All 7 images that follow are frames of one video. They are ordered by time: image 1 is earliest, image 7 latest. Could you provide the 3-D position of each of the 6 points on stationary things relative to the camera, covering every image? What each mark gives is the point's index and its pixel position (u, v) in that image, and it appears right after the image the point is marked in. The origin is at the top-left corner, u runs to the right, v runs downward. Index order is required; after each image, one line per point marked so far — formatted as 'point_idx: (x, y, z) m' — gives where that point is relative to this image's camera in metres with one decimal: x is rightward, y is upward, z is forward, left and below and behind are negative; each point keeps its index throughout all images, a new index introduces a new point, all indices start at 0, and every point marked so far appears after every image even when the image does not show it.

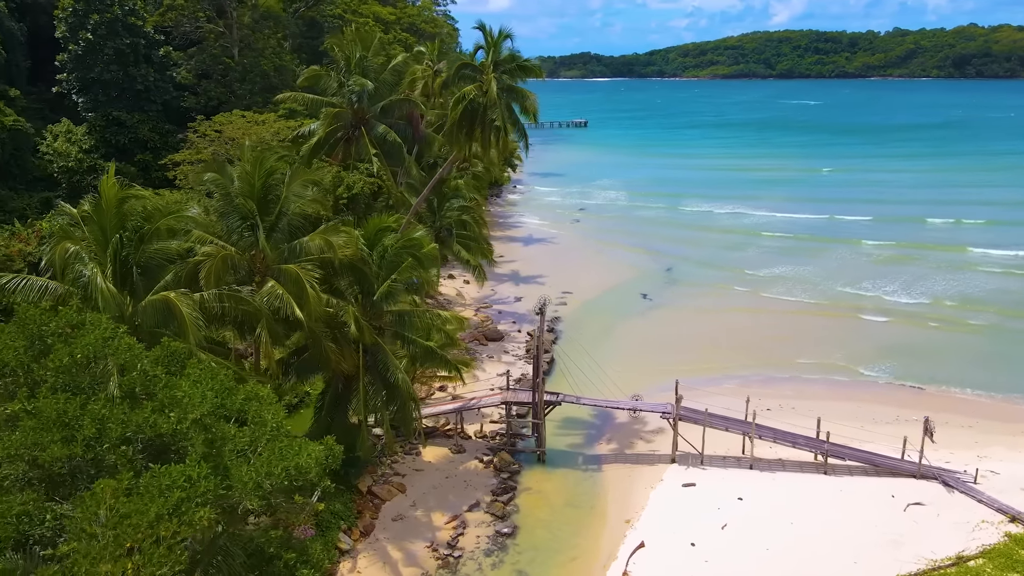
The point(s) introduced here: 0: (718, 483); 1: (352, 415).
0: (+4.6, -4.4, +16.6) m
1: (-3.5, -2.8, +15.8) m
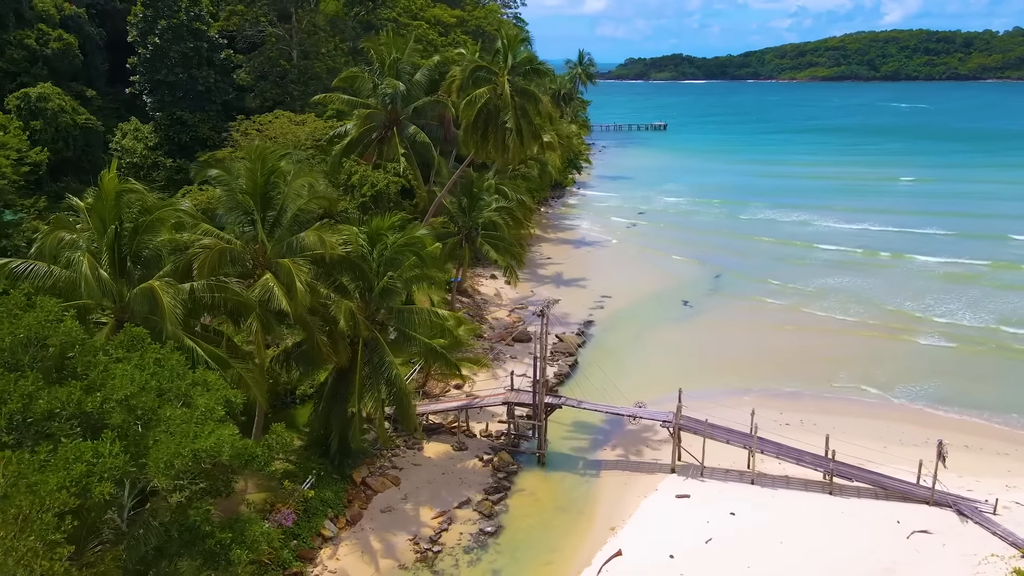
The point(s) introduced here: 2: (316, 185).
0: (+4.4, -4.6, +16.1) m
1: (-3.6, -2.7, +16.3) m
2: (-4.4, +2.3, +16.3) m
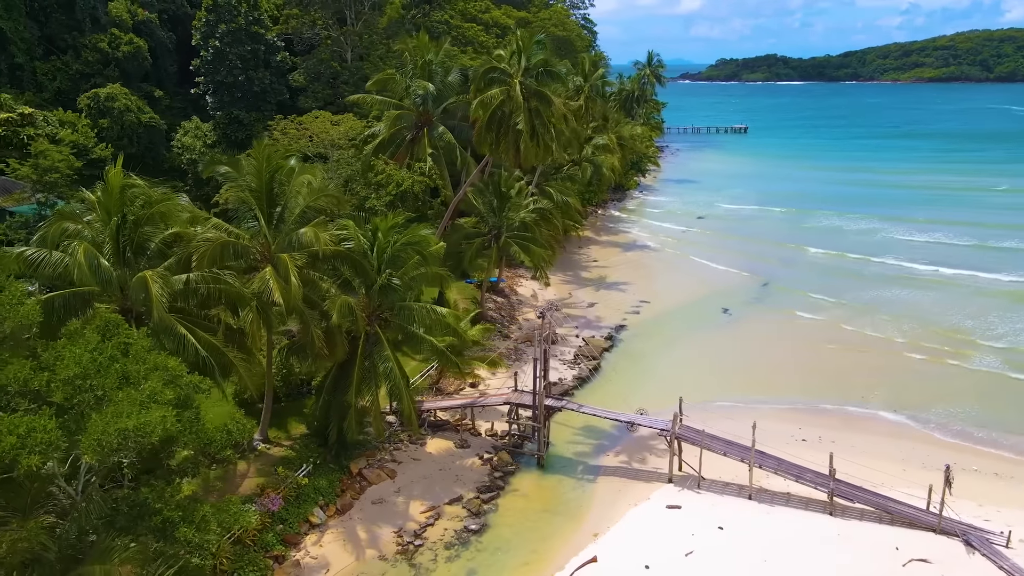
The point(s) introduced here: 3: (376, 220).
0: (+4.2, -4.8, +15.7) m
1: (-3.8, -2.6, +16.7) m
2: (-4.4, +2.4, +16.9) m
3: (-3.3, +1.7, +17.4) m
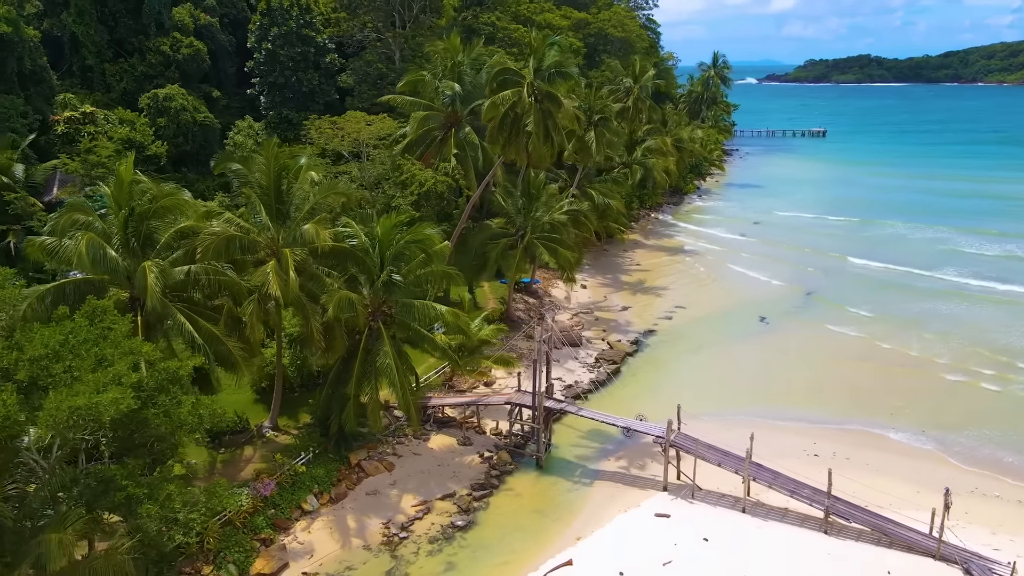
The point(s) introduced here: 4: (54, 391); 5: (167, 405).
0: (+3.8, -4.9, +15.4) m
1: (-3.9, -2.5, +17.2) m
2: (-4.3, +2.5, +17.4) m
3: (-3.2, +1.7, +17.8) m
4: (-5.9, -1.4, +9.4) m
5: (-5.5, -1.8, +11.7) m
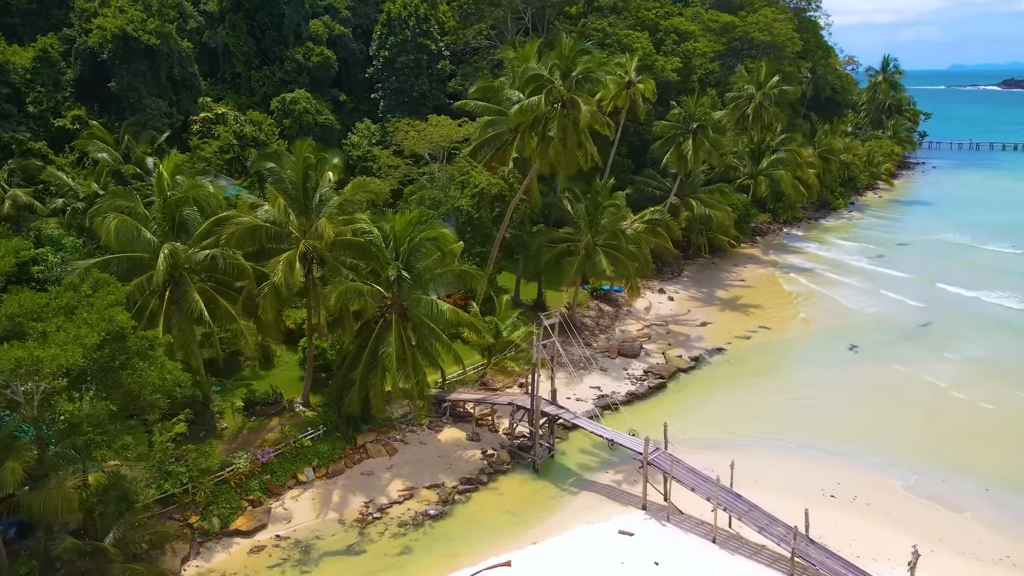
0: (+3.0, -5.2, +14.9) m
1: (-3.9, -2.3, +18.4) m
2: (-4.0, +2.8, +18.7) m
3: (-2.8, +1.9, +18.9) m
4: (-7.7, -0.9, +11.4) m
5: (-6.7, -1.4, +13.4) m
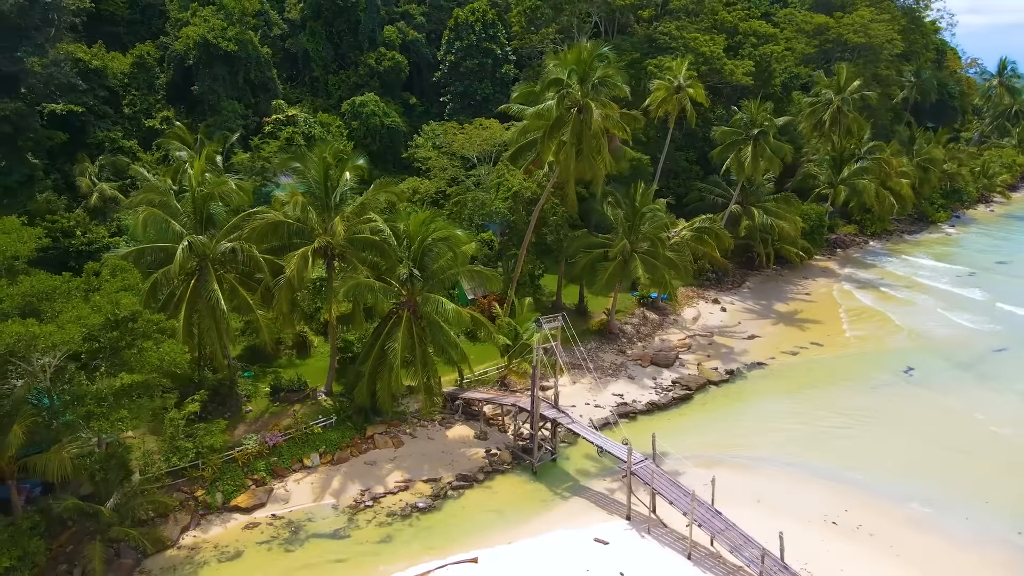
0: (+2.4, -5.3, +14.7) m
1: (-3.8, -2.2, +19.2) m
2: (-3.6, +2.8, +19.5) m
3: (-2.5, +1.9, +19.5) m
4: (-8.5, -0.6, +12.7) m
5: (-7.2, -1.2, +14.6) m
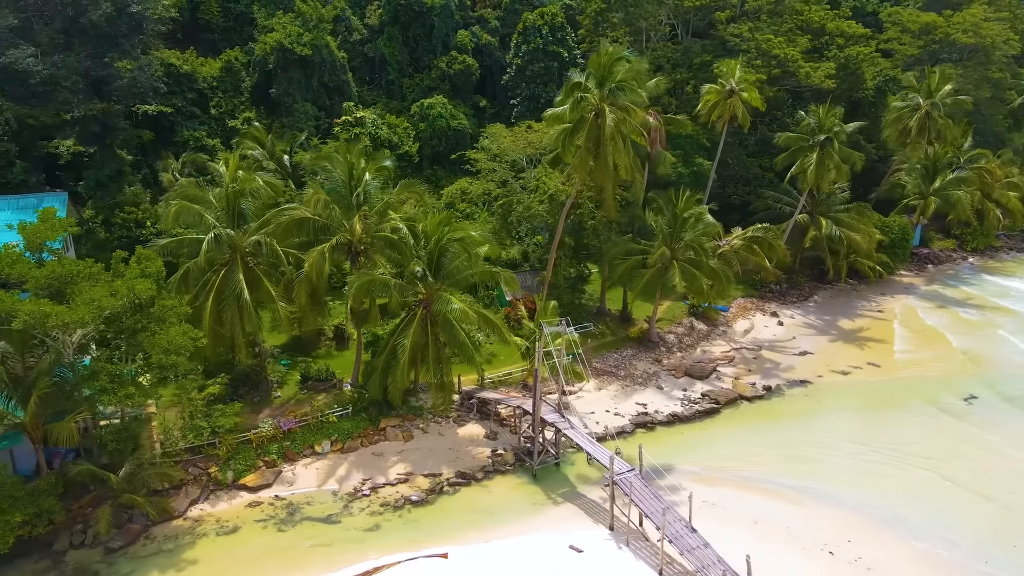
0: (+1.8, -5.5, +14.5) m
1: (-3.6, -2.1, +19.8) m
2: (-3.1, +2.9, +20.1) m
3: (-2.0, +1.9, +19.9) m
4: (-9.0, -0.3, +14.1) m
5: (-7.6, -0.9, +15.8) m
